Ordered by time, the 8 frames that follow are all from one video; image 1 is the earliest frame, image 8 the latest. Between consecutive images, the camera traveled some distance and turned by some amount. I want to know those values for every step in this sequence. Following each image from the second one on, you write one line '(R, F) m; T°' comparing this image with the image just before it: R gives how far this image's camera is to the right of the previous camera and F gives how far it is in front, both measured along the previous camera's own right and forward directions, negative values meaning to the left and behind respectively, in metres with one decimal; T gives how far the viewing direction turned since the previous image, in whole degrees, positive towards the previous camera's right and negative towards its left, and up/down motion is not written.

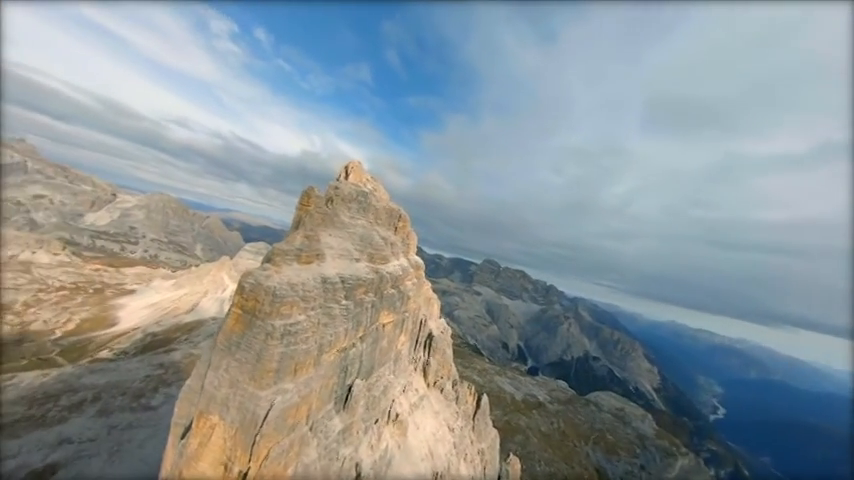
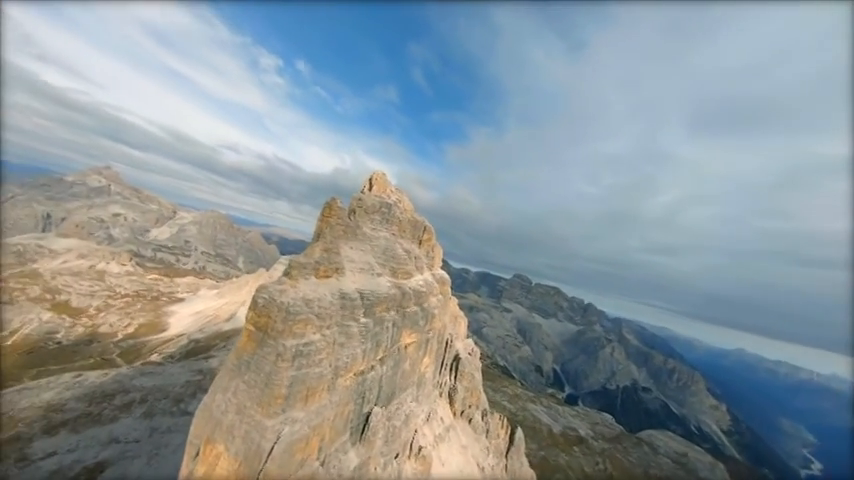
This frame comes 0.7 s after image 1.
(-0.2, +5.3) m; -4°
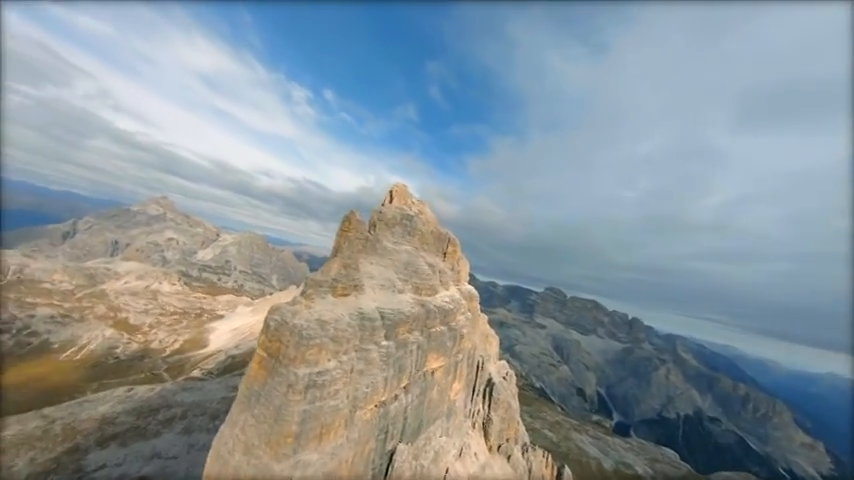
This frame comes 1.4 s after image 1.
(-0.3, +5.5) m; -3°
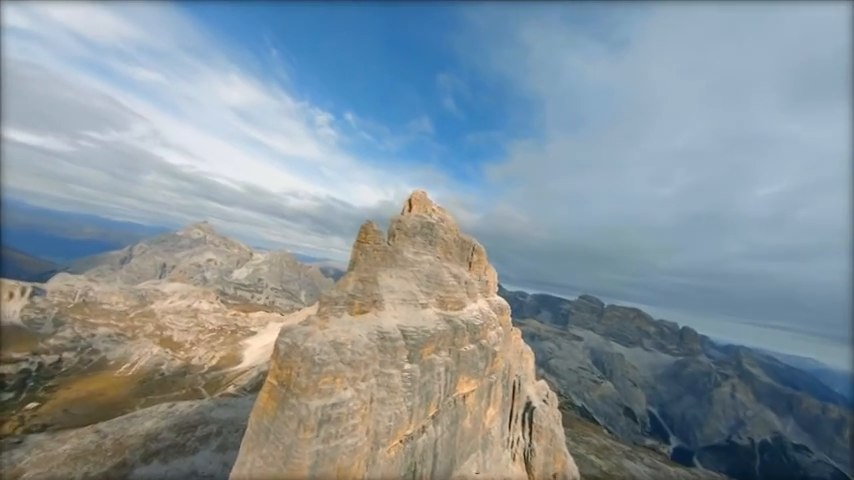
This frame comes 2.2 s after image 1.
(-0.3, +5.2) m; -3°
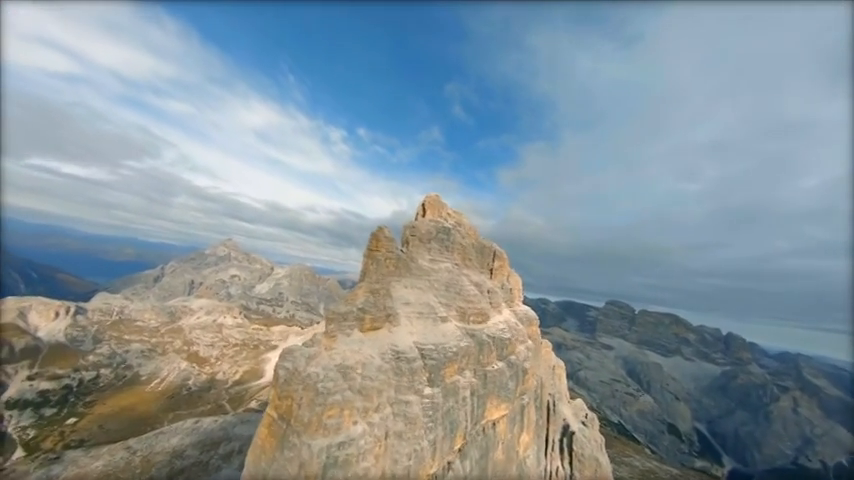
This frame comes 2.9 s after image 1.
(-0.1, +3.8) m; -2°
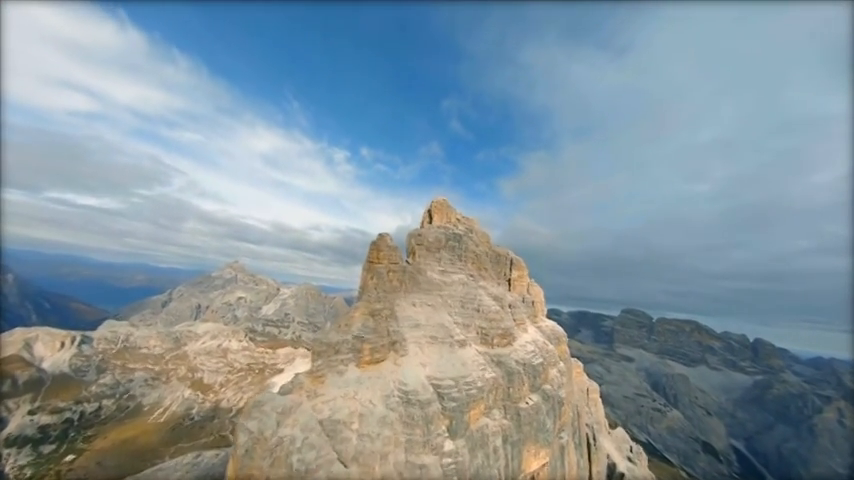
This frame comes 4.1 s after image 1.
(-0.1, +2.7) m; -1°
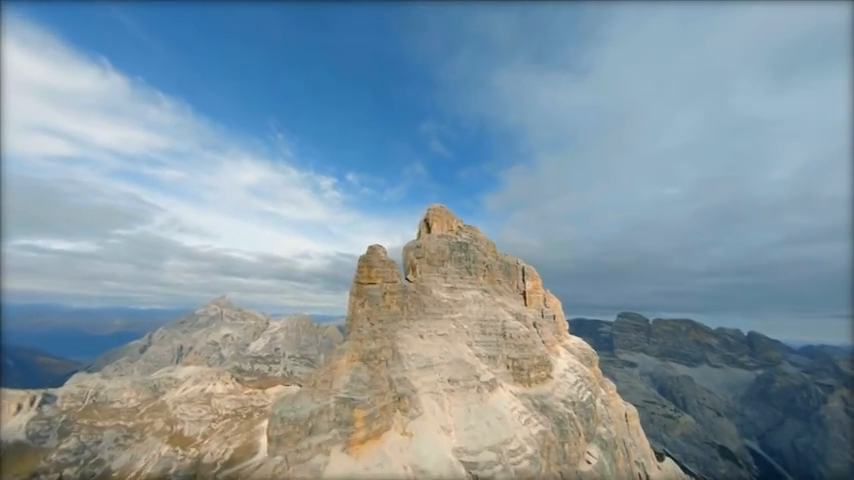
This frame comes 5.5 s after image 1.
(-0.9, -0.8) m; +2°
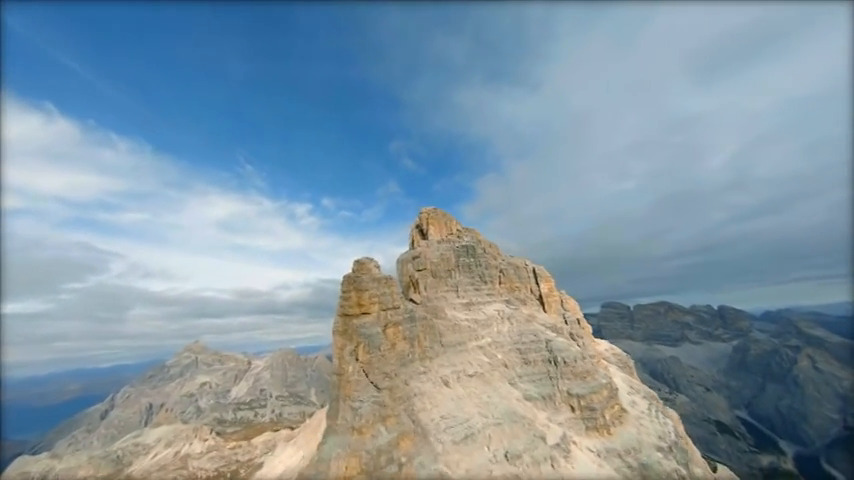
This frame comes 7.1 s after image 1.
(-1.1, -2.8) m; +3°
